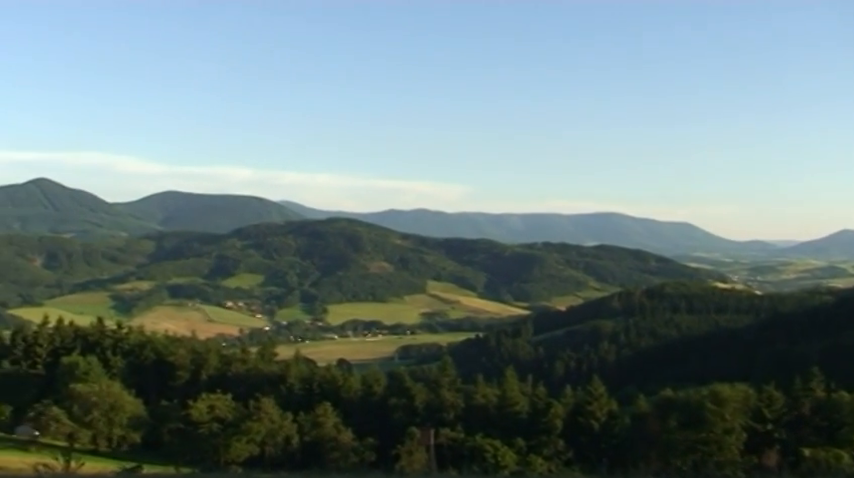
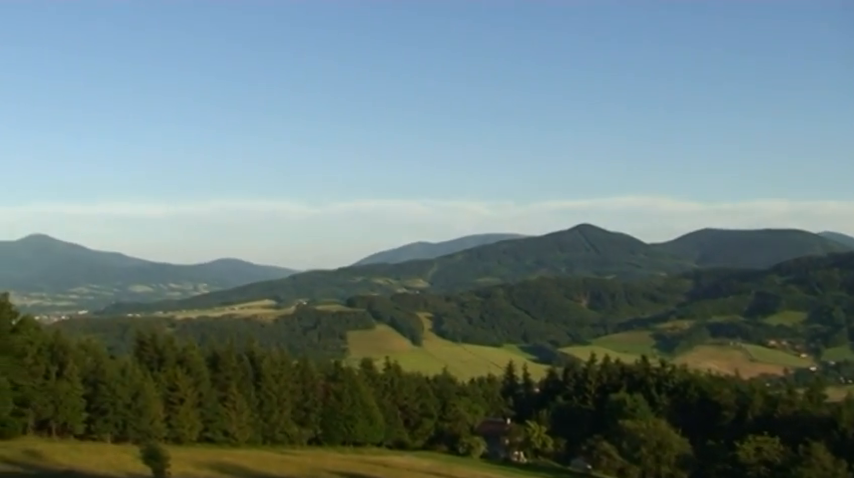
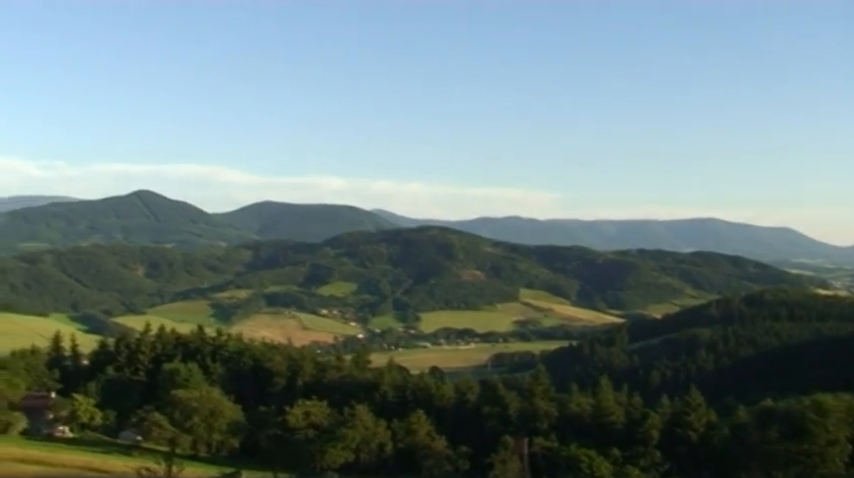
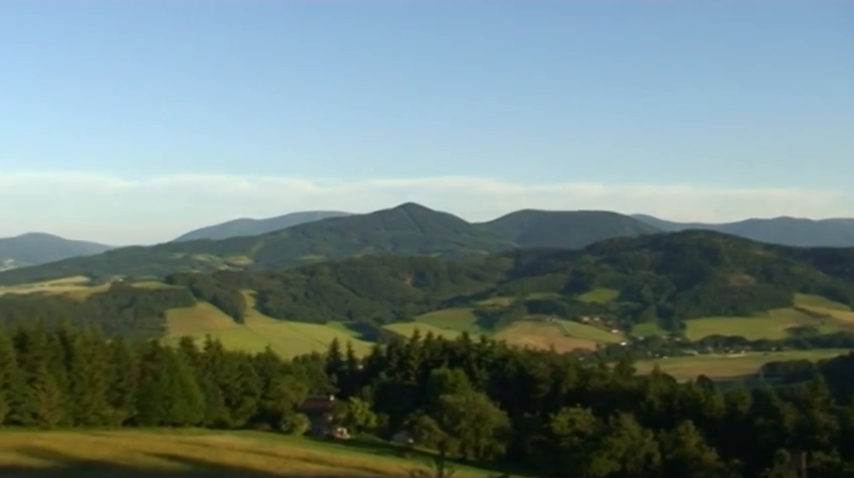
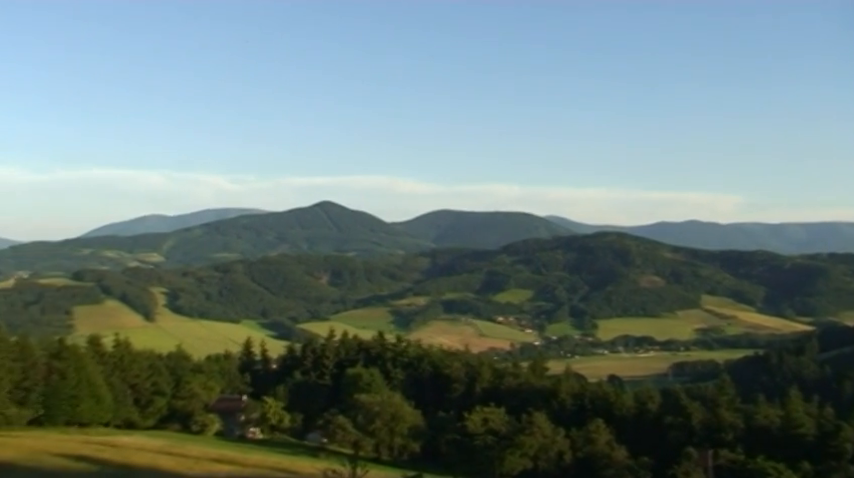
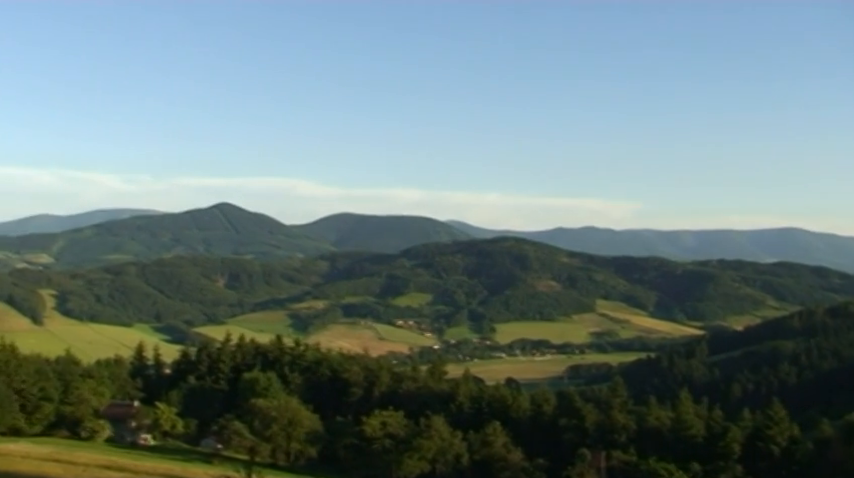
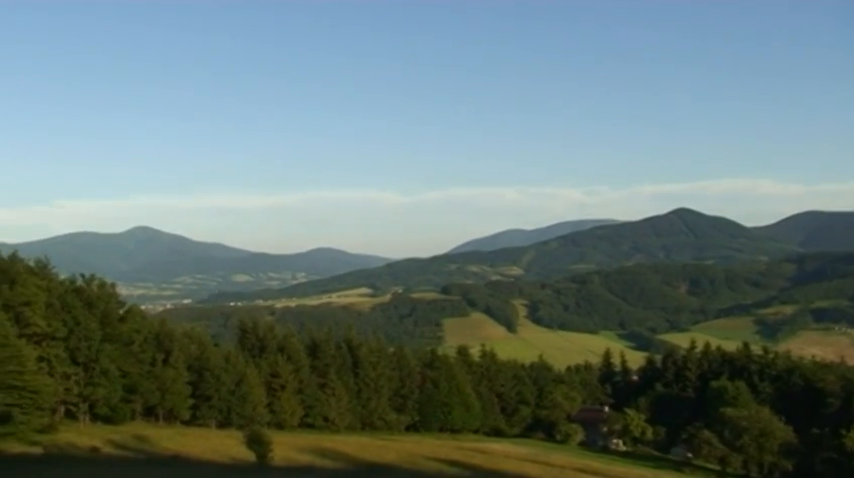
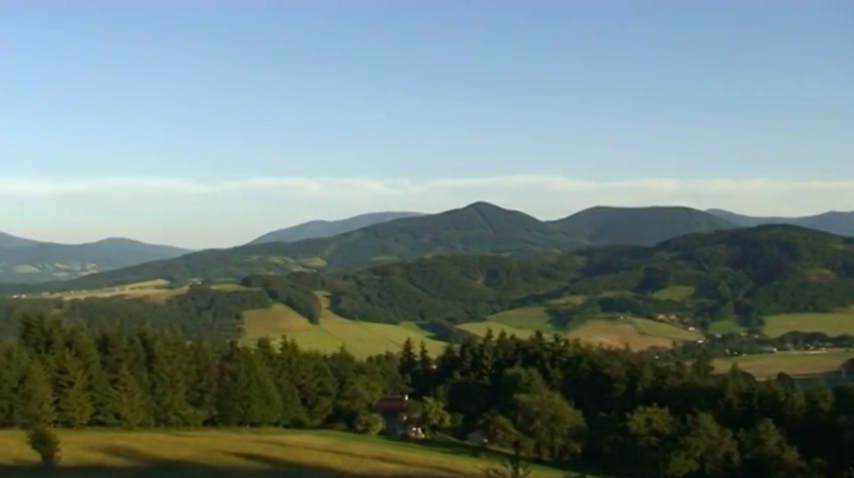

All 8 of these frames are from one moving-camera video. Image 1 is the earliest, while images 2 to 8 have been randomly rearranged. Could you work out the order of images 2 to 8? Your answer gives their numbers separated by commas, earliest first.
3, 6, 5, 4, 8, 2, 7
